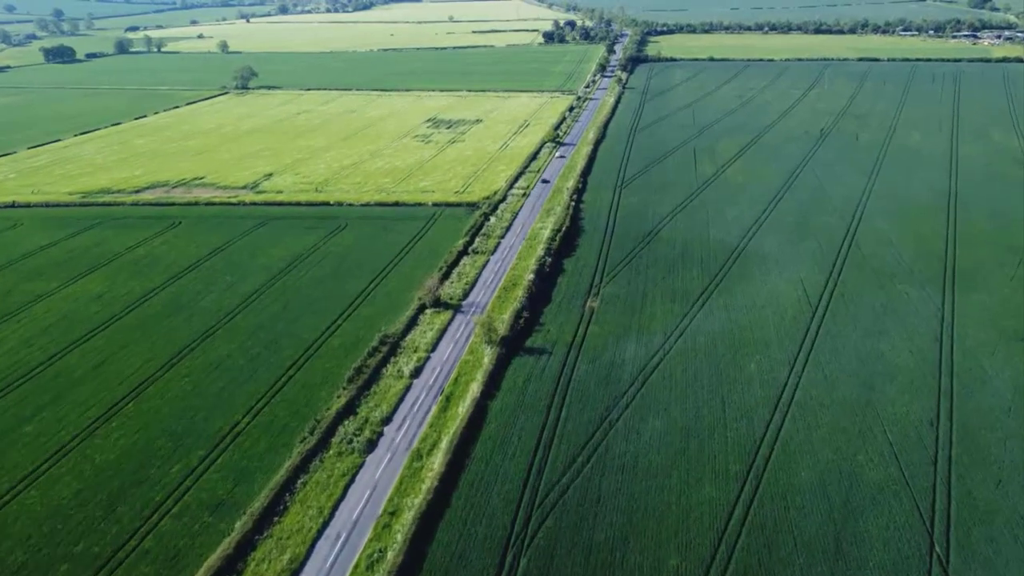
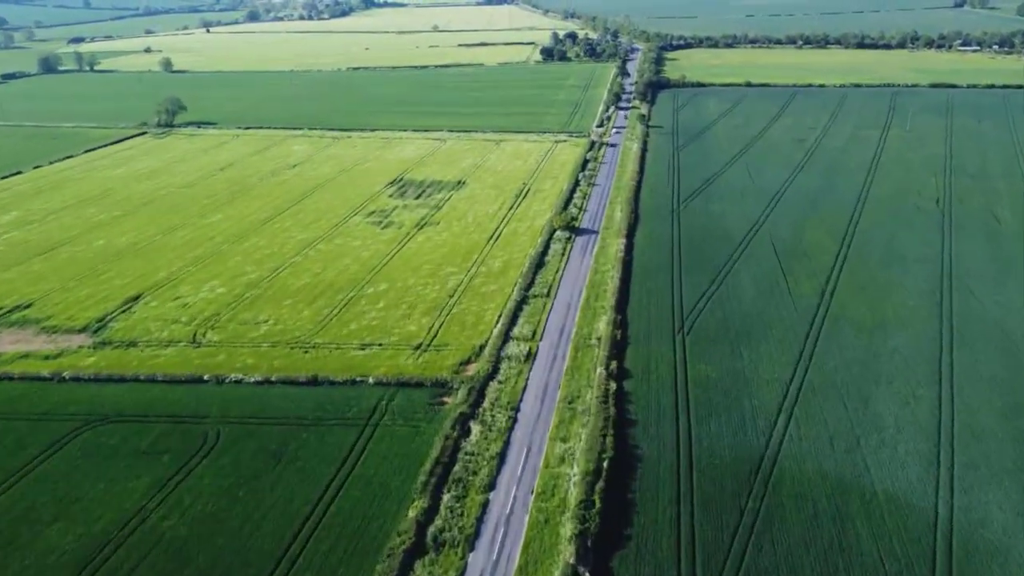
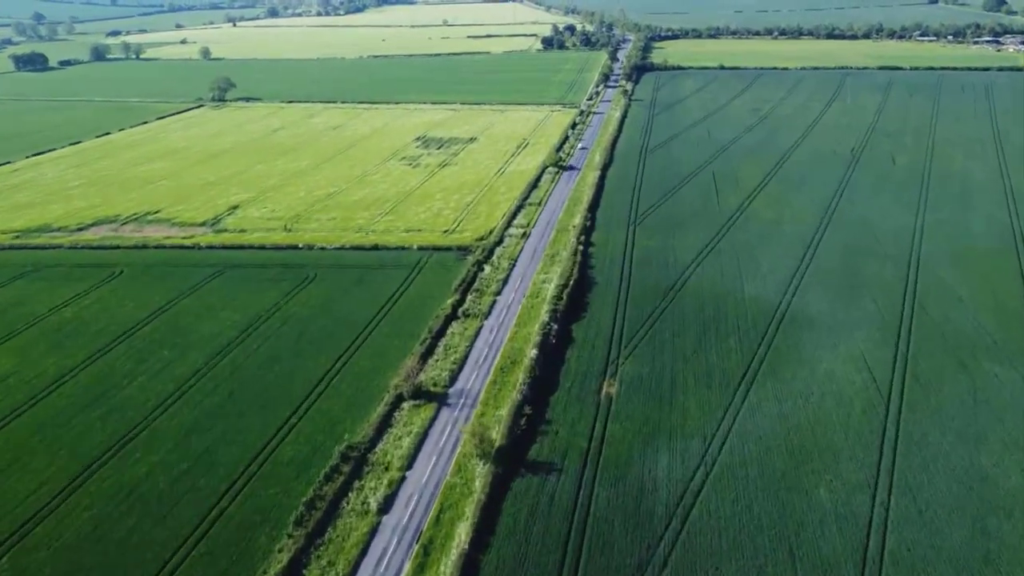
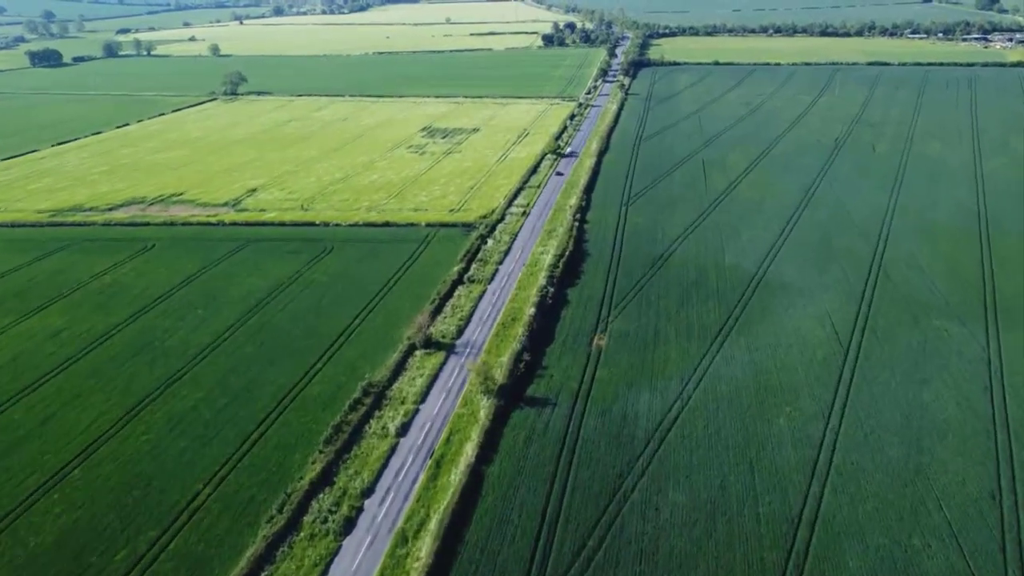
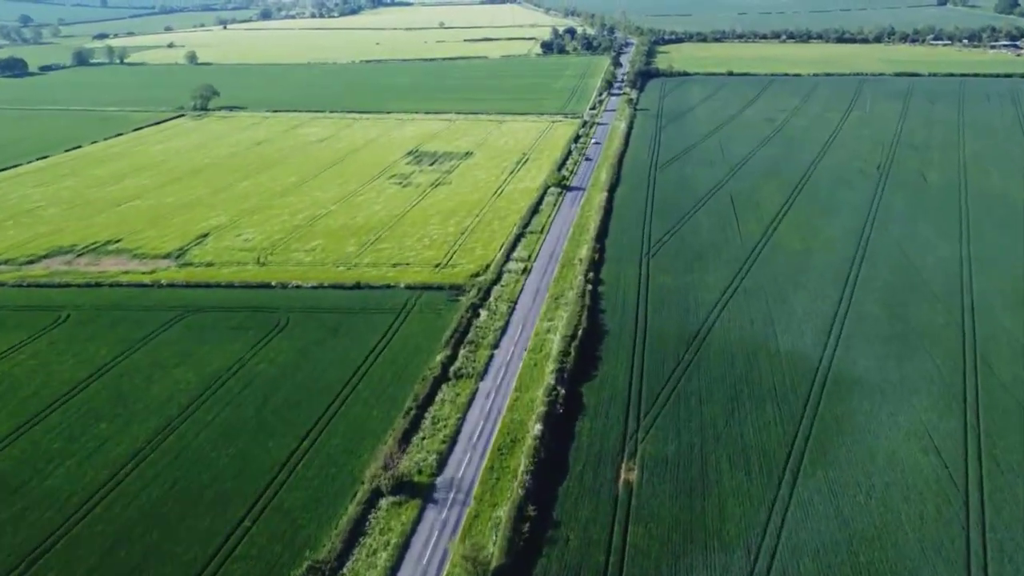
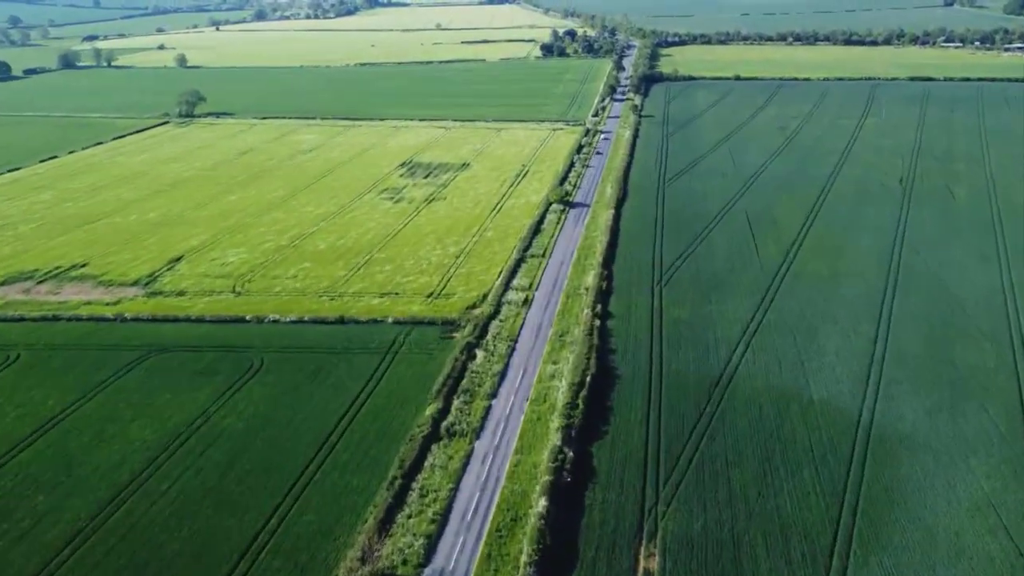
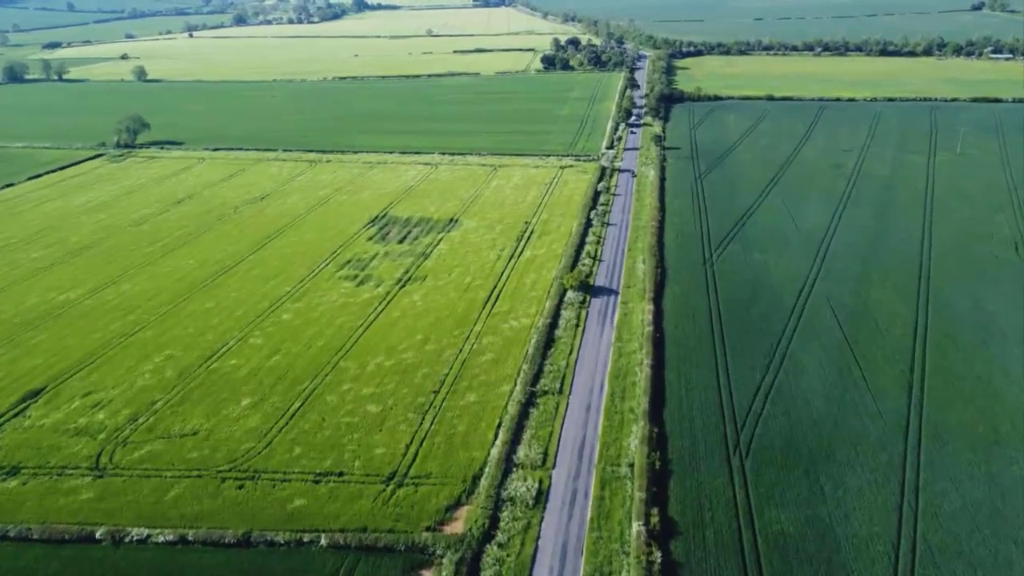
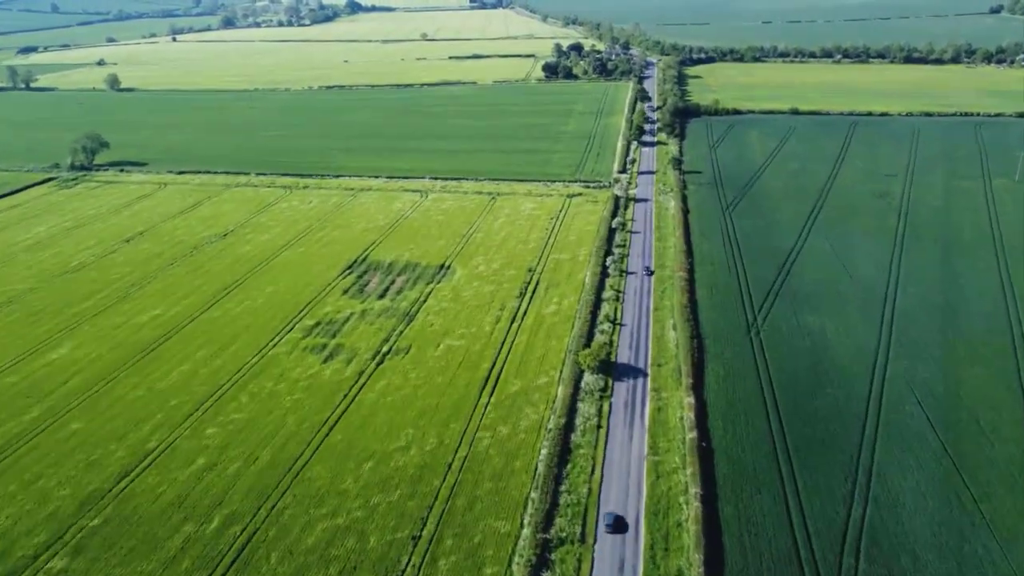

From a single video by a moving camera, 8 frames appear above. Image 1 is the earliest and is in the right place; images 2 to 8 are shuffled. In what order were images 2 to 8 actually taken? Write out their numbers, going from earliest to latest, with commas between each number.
4, 3, 5, 6, 2, 7, 8
